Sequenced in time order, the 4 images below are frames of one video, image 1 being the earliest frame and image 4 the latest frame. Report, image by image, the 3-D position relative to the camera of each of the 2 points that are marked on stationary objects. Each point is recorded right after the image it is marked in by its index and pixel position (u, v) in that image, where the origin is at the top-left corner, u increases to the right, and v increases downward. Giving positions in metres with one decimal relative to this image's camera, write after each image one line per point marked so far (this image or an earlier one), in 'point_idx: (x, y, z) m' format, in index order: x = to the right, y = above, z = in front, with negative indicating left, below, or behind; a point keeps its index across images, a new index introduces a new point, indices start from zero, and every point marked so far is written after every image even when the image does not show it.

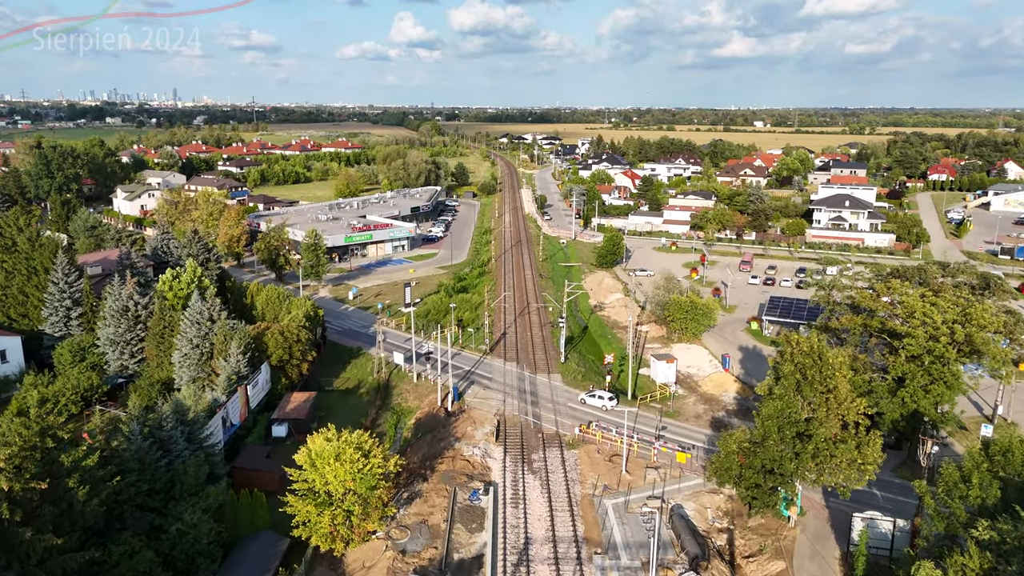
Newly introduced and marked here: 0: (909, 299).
0: (+10.6, -0.3, +18.8) m
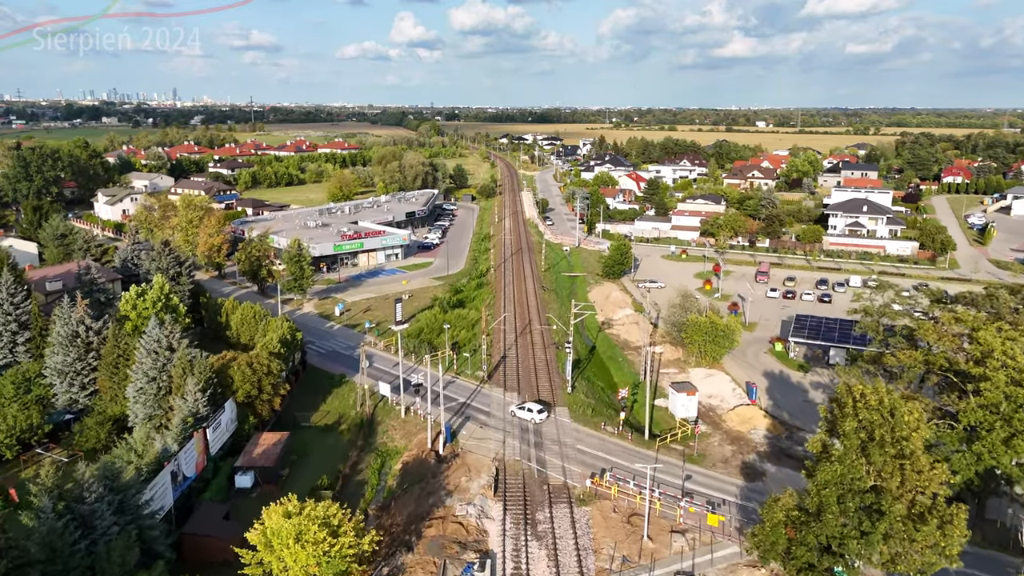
0: (+10.6, -1.0, +15.9) m
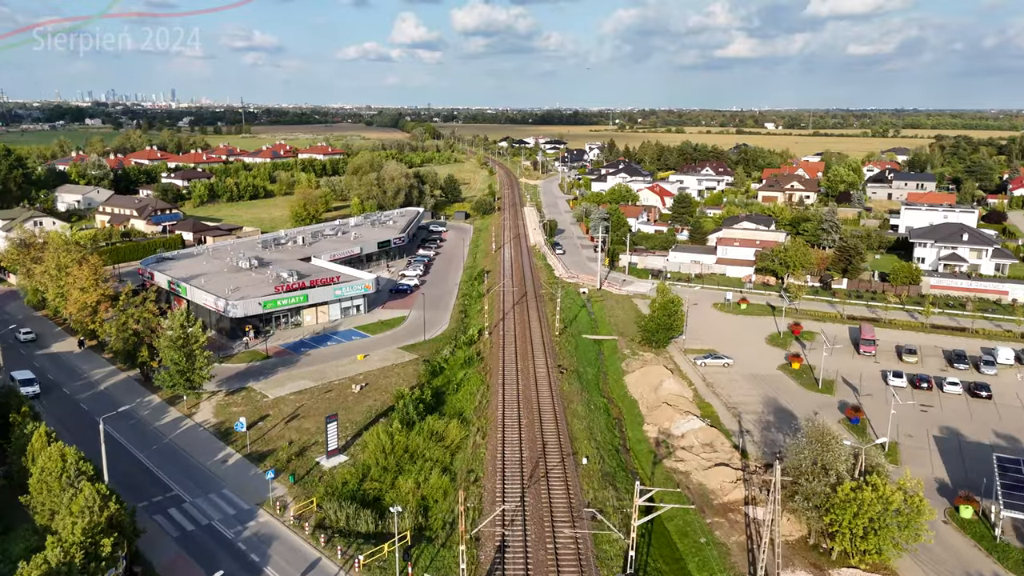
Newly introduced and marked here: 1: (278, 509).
0: (+10.7, -4.1, +3.7) m
1: (-5.8, -5.4, +17.4) m
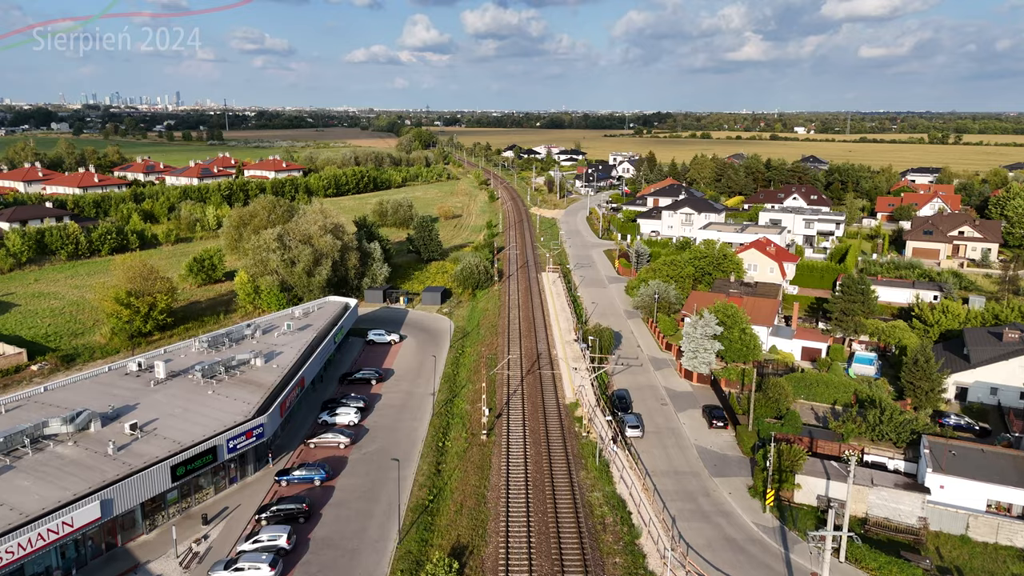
0: (+10.8, -11.0, -23.8) m
1: (-5.7, -12.3, -9.9) m
